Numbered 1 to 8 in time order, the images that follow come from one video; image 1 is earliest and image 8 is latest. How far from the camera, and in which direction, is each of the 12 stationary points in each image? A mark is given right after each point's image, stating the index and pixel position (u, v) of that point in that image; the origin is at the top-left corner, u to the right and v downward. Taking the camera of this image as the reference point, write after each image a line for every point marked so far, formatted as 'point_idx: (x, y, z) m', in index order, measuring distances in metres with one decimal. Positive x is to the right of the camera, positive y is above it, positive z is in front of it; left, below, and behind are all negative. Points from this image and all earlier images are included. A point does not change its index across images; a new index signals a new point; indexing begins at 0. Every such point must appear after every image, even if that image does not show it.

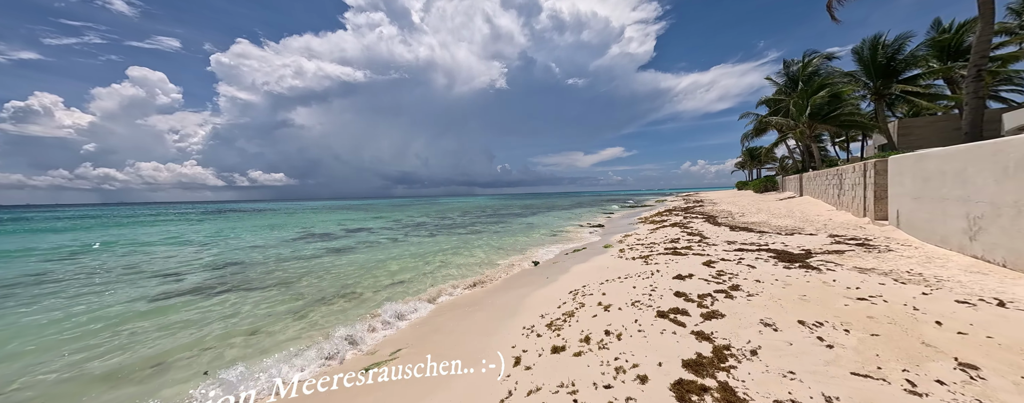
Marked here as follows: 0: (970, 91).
0: (+12.7, +3.1, +7.8) m
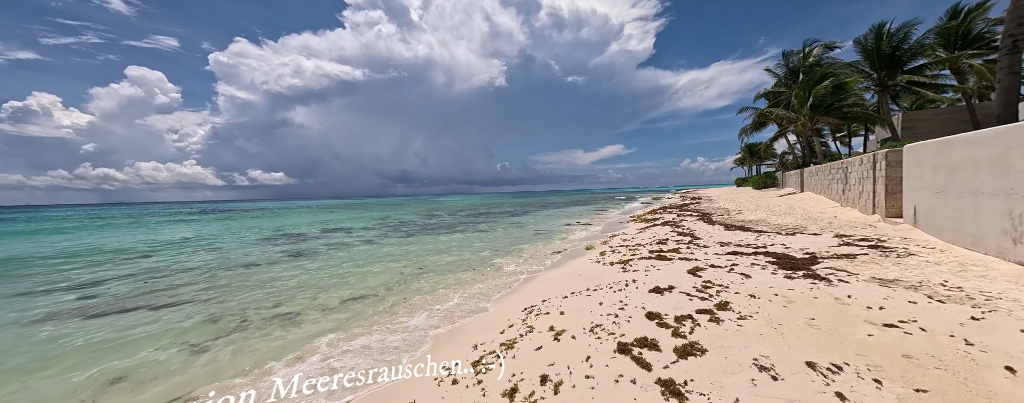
0: (+11.6, +3.2, +6.6) m
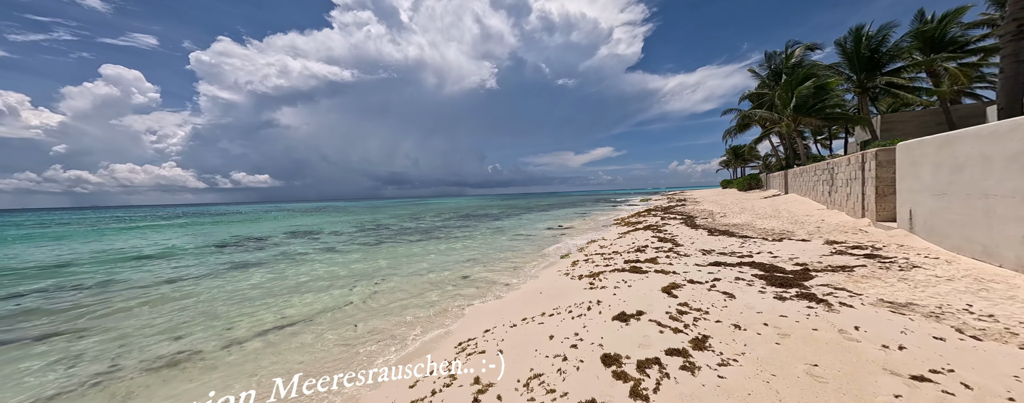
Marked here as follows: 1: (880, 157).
0: (+10.5, +3.1, +5.9) m
1: (+11.5, +1.4, +8.8) m
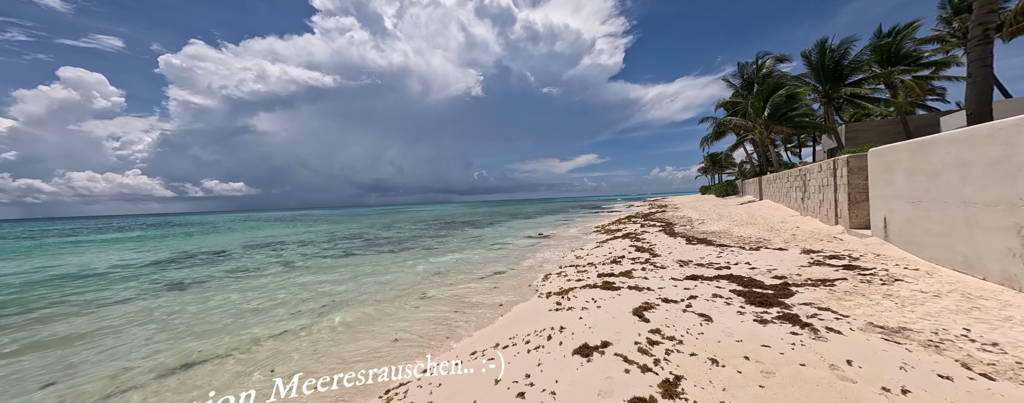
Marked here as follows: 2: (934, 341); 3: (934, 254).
0: (+9.6, +3.0, +5.8) m
1: (+10.5, +1.2, +8.7) m
2: (+4.5, -1.5, +3.0) m
3: (+8.1, -1.0, +5.4) m
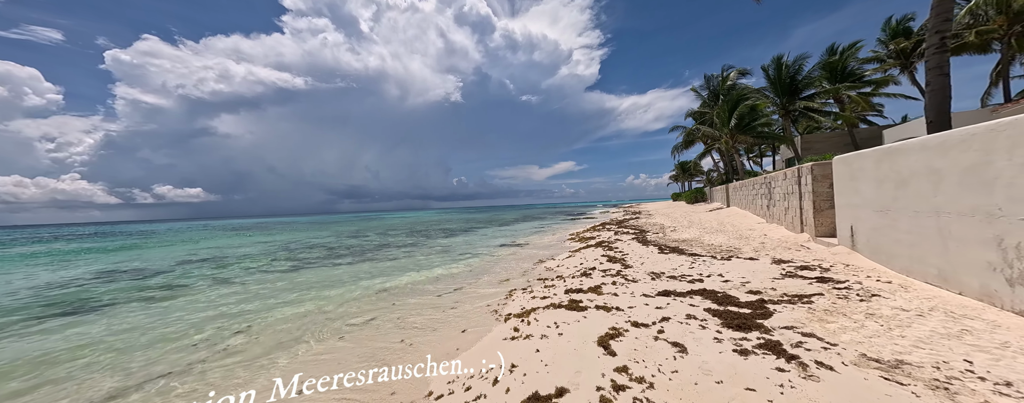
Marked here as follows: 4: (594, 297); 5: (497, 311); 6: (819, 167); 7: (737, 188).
0: (+8.7, +2.8, +5.8) m
1: (+9.4, +1.0, +8.7) m
2: (+3.8, -1.6, +2.5) m
3: (+7.3, -1.2, +5.2) m
4: (+1.7, -2.0, +5.9) m
5: (-0.3, -2.4, +6.1) m
6: (+9.4, +1.1, +8.6) m
7: (+15.9, +1.0, +19.8) m
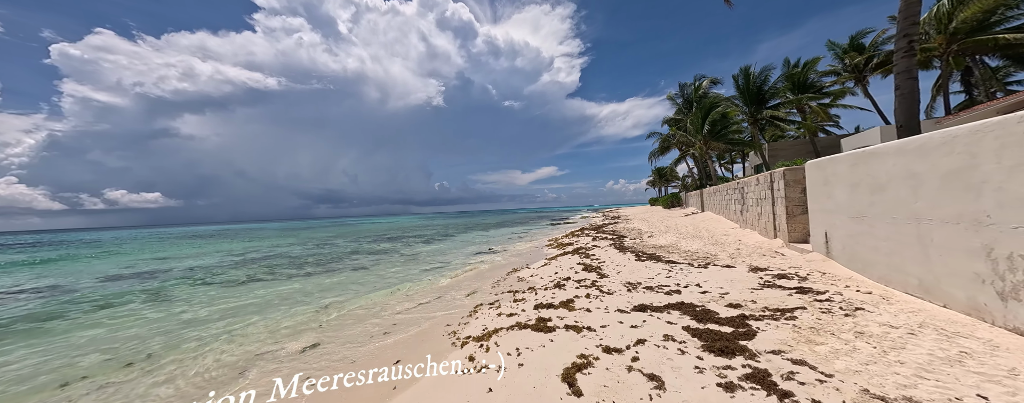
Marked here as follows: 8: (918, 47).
0: (+8.0, +2.7, +5.8) m
1: (+8.5, +0.8, +8.7) m
2: (+3.3, -1.7, +2.1) m
3: (+6.6, -1.3, +5.0) m
4: (+1.0, -2.1, +5.3) m
5: (-1.0, -2.5, +5.4) m
6: (+8.5, +0.9, +8.6) m
7: (+14.3, +0.6, +20.1) m
8: (+7.9, +3.0, +5.5) m
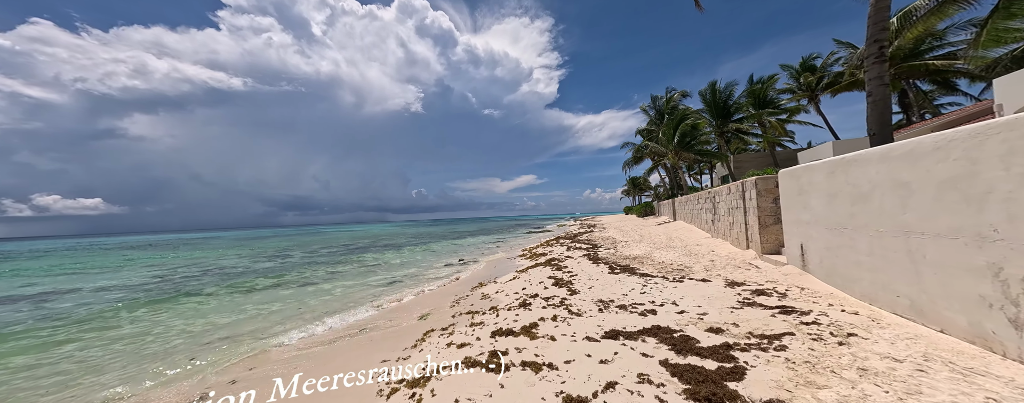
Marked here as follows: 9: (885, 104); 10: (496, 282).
0: (+7.1, +2.5, +5.6) m
1: (+7.5, +0.5, +8.5) m
2: (+2.7, -1.7, +1.4) m
3: (+5.8, -1.4, +4.6) m
4: (+0.2, -2.3, +4.5) m
5: (-1.8, -2.7, +4.4) m
6: (+7.4, +0.6, +8.4) m
7: (+12.3, 0.0, +20.3) m
8: (+7.1, +2.8, +5.3) m
9: (+7.3, +1.9, +5.5) m
10: (-0.6, -2.8, +9.7) m
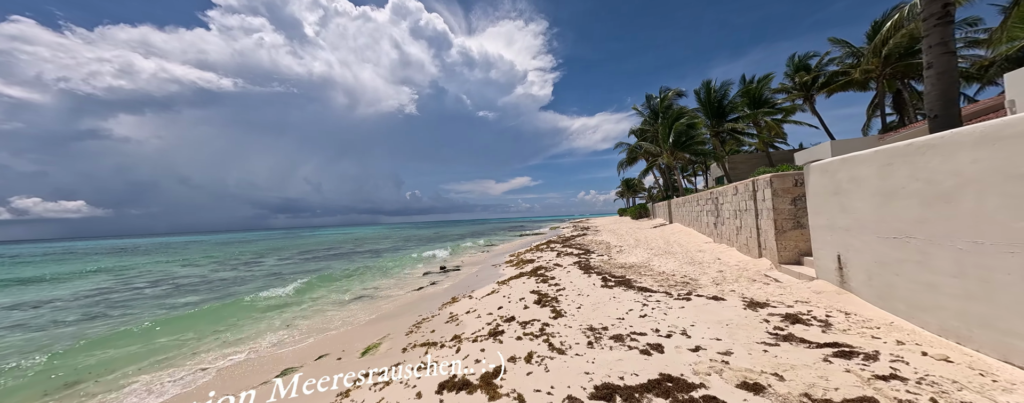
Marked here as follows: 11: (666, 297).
0: (+6.6, +2.5, +4.4) m
1: (+6.8, +0.5, +7.3) m
2: (+2.2, -1.7, +0.1) m
3: (+5.2, -1.5, +3.3) m
4: (-0.3, -2.3, +3.1) m
5: (-2.4, -2.7, +3.0) m
6: (+6.8, +0.6, +7.2) m
7: (+11.5, -0.1, +19.2) m
8: (+6.6, +2.8, +4.1) m
9: (+6.7, +1.9, +4.3) m
10: (-1.2, -2.8, +8.3) m
11: (+3.5, -2.2, +6.4) m
